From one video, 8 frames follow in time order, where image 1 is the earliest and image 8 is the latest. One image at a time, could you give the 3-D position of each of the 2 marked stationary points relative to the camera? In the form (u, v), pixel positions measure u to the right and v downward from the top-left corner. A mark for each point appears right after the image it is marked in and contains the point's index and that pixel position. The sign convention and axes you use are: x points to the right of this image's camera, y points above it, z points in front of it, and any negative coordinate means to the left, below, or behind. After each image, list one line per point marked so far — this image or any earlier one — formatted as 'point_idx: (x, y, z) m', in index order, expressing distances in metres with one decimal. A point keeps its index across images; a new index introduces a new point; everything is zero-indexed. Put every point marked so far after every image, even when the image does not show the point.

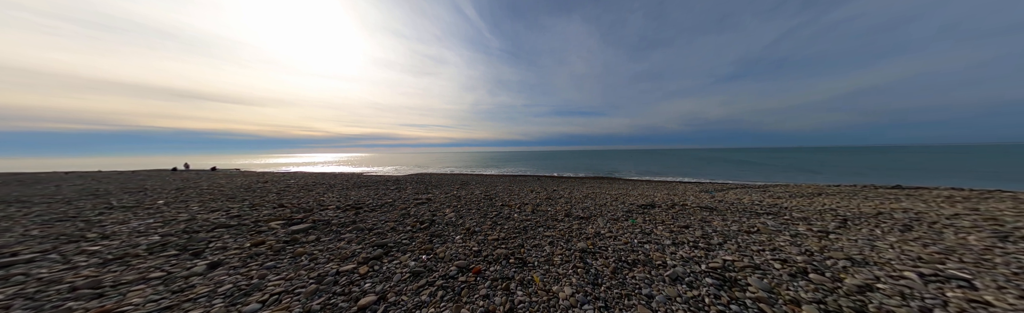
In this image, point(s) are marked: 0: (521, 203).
0: (+0.4, -2.2, +8.1) m
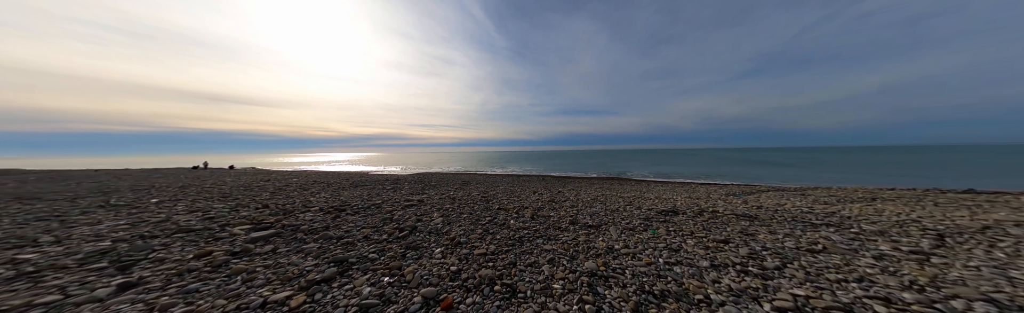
0: (+0.3, -2.1, +7.2) m
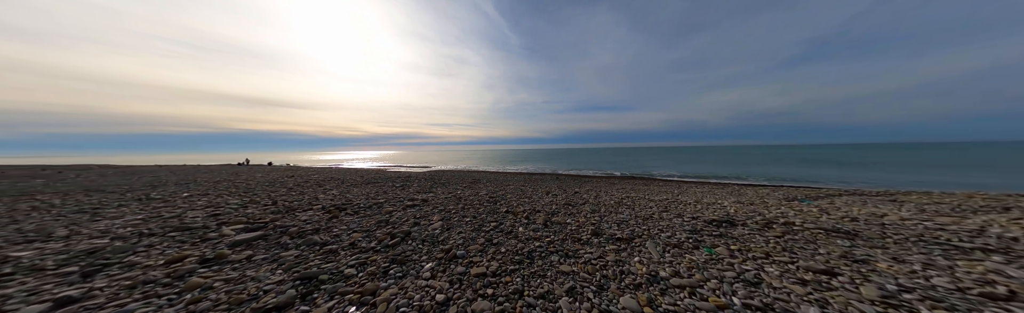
0: (+0.7, -2.0, +6.3) m
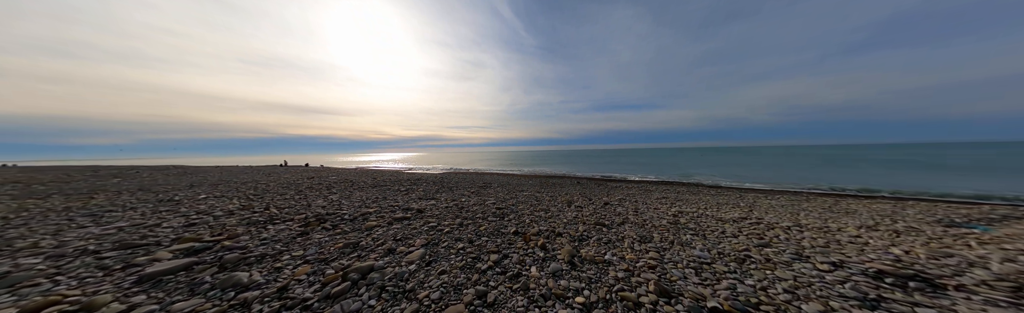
0: (+1.0, -2.0, +4.6) m
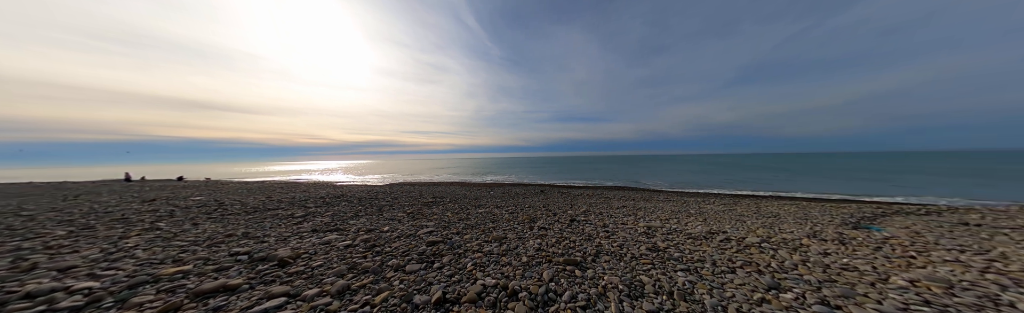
0: (-0.3, -2.2, +2.8) m
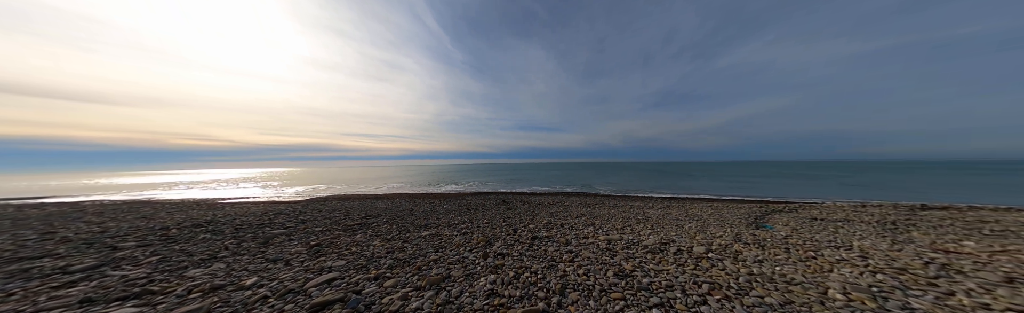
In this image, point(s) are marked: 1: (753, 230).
0: (-1.0, -2.4, +1.5) m
1: (+9.6, -2.9, +7.0) m
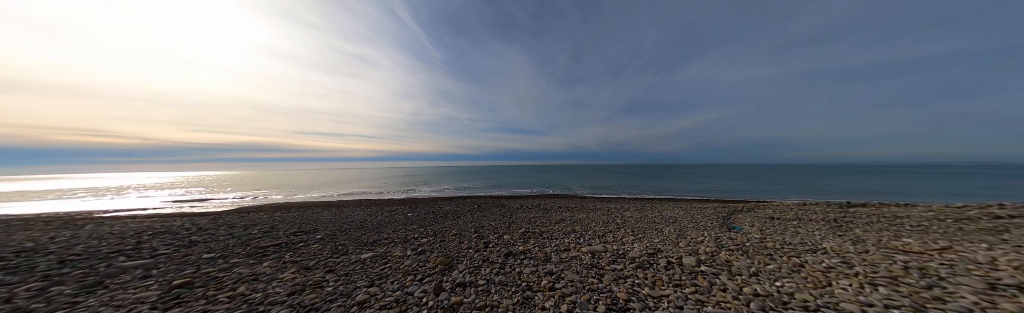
0: (-1.4, -2.3, +0.3) m
1: (+8.6, -2.9, +6.9) m
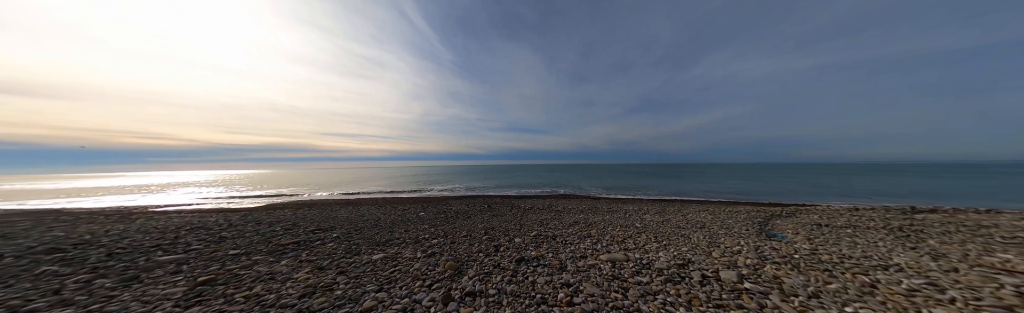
0: (-1.3, -2.4, +0.1) m
1: (+9.0, -2.9, +6.1) m
